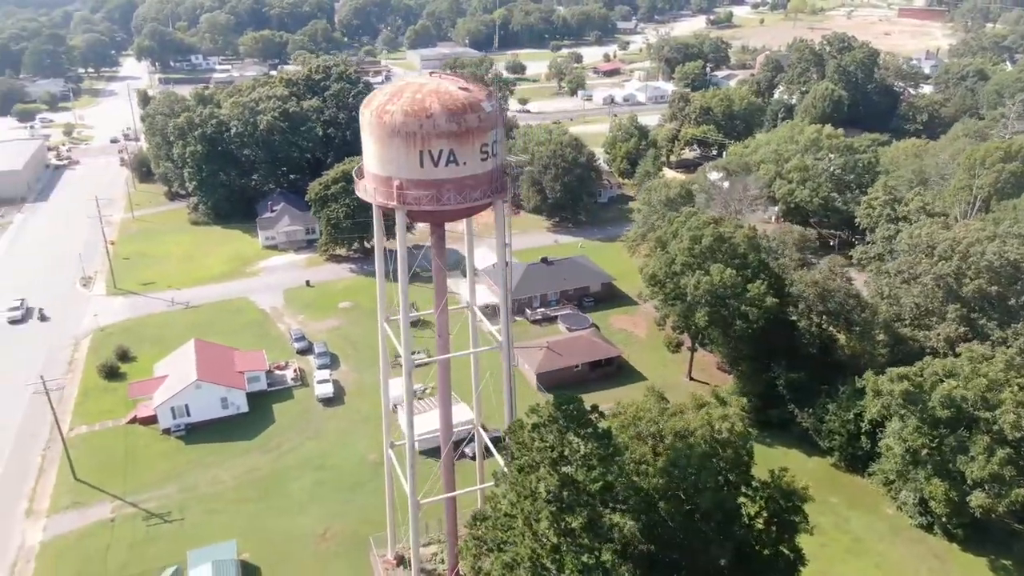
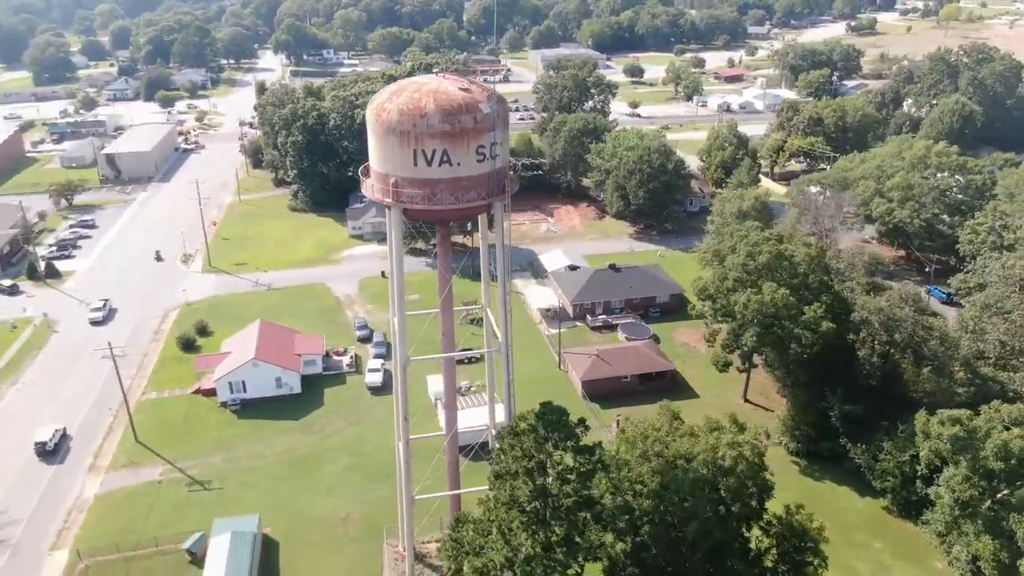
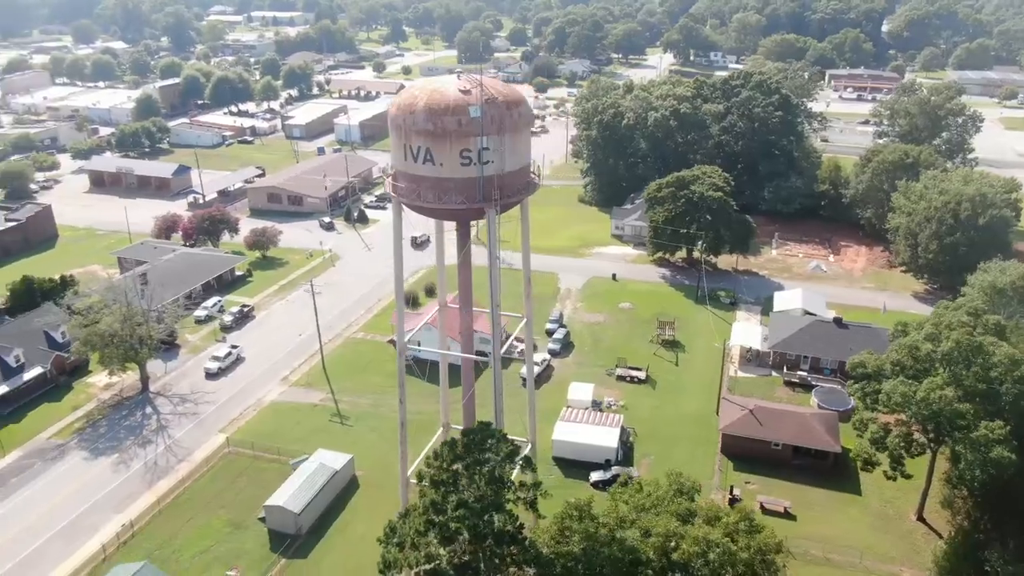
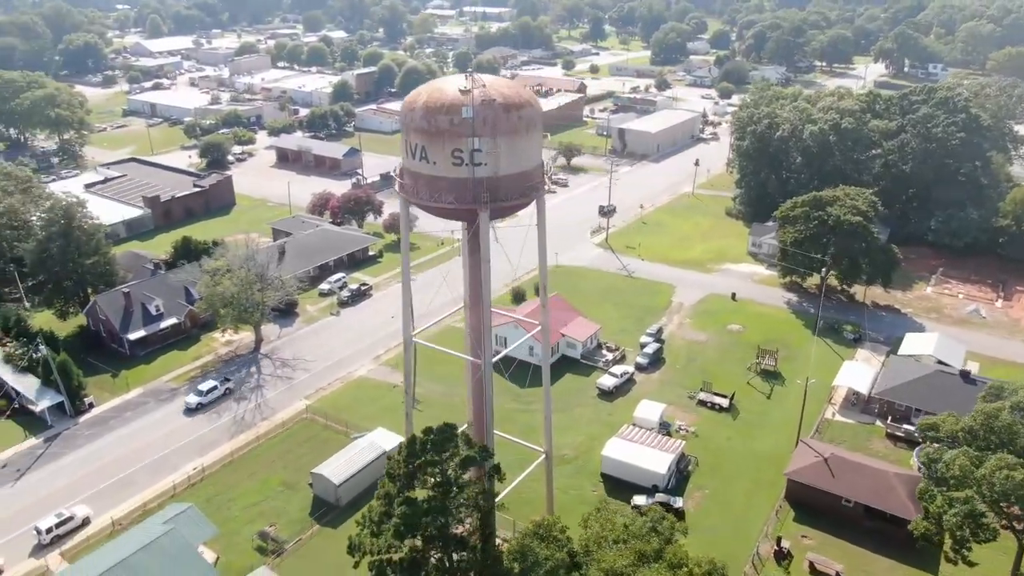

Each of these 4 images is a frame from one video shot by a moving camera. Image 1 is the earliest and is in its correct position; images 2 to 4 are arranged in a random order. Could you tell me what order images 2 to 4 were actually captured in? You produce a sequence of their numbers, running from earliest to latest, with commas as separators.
2, 3, 4
